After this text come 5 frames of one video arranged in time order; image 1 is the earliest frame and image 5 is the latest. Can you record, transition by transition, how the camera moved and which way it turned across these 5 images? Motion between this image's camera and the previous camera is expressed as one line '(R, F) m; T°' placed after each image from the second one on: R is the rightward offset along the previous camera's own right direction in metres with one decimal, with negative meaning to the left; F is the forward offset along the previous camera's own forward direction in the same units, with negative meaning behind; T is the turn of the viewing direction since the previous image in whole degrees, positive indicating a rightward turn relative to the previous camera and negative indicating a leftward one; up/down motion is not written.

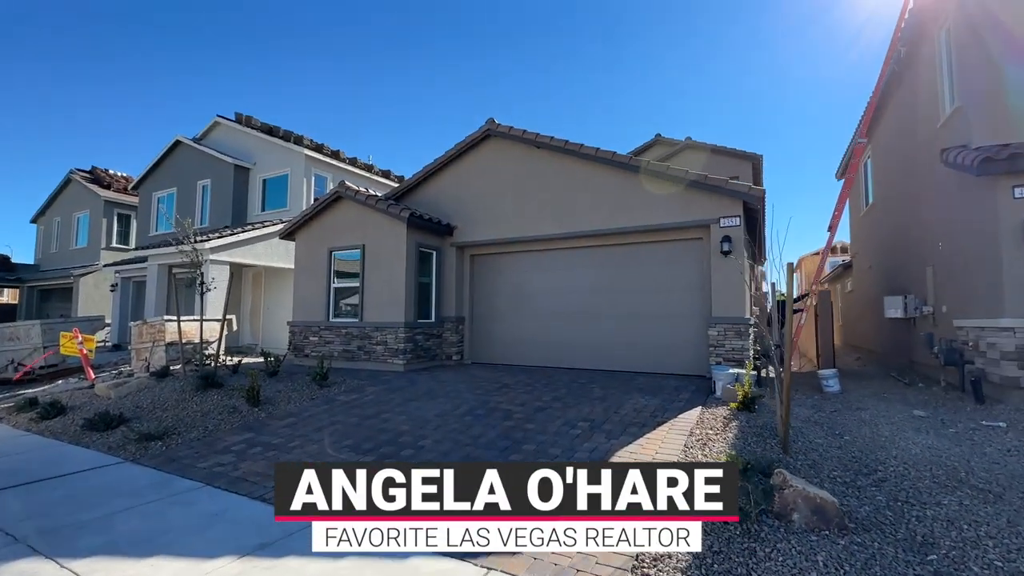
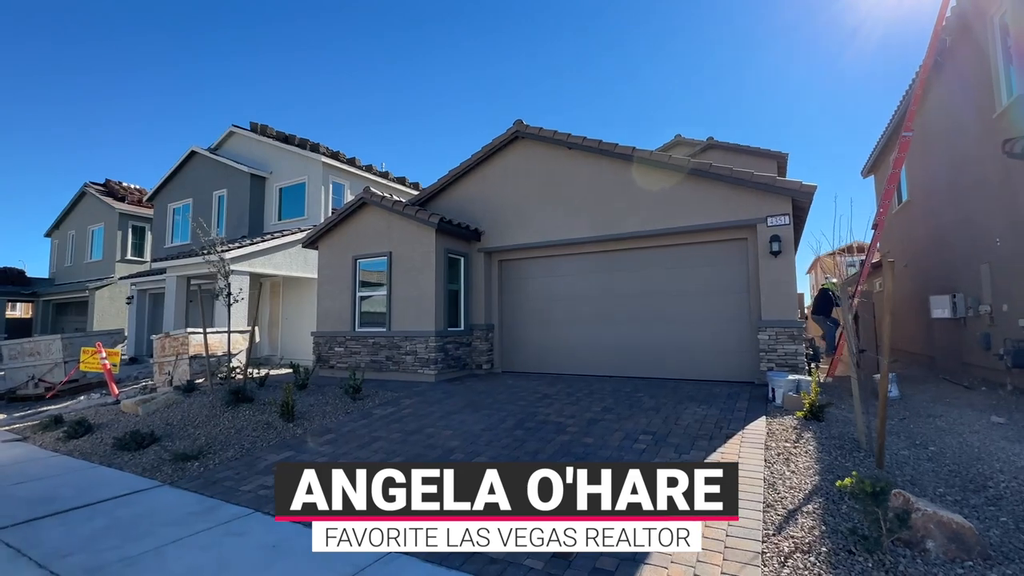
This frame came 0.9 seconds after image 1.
(-0.6, +0.4) m; -1°
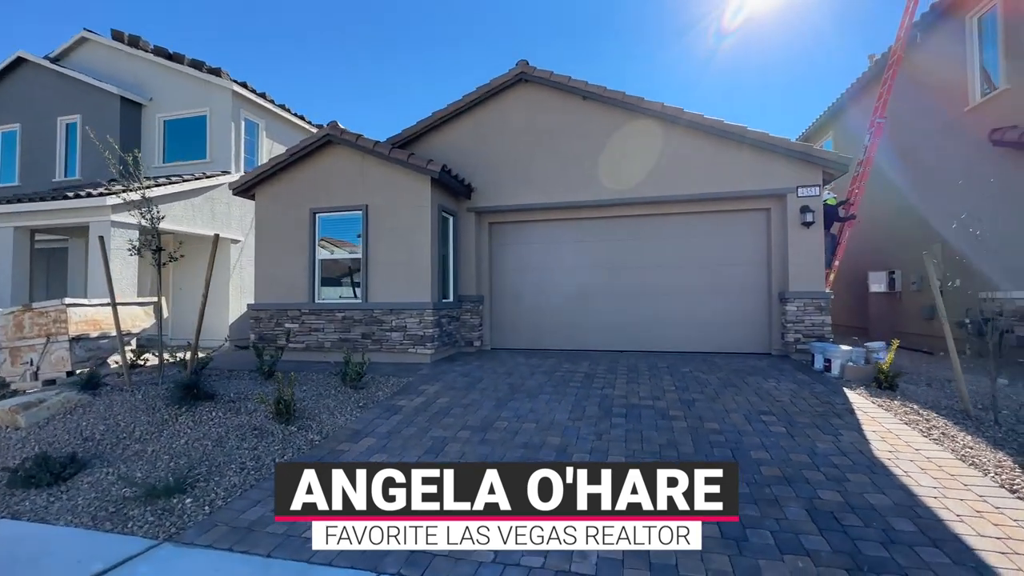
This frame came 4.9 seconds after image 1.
(-2.5, +1.6) m; +15°
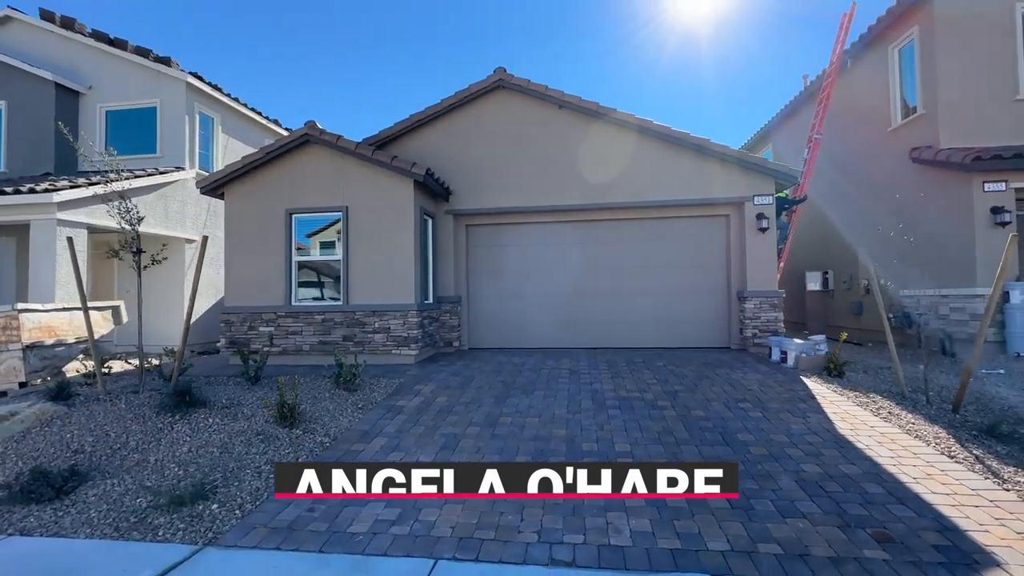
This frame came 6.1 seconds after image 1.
(-0.7, -0.2) m; +7°
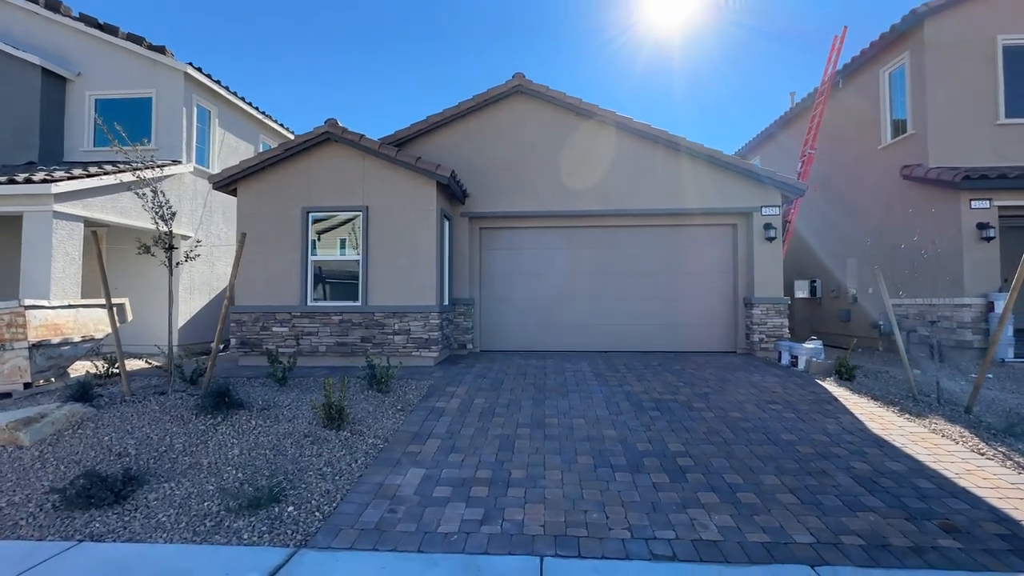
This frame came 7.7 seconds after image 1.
(-1.0, -0.1) m; +4°
